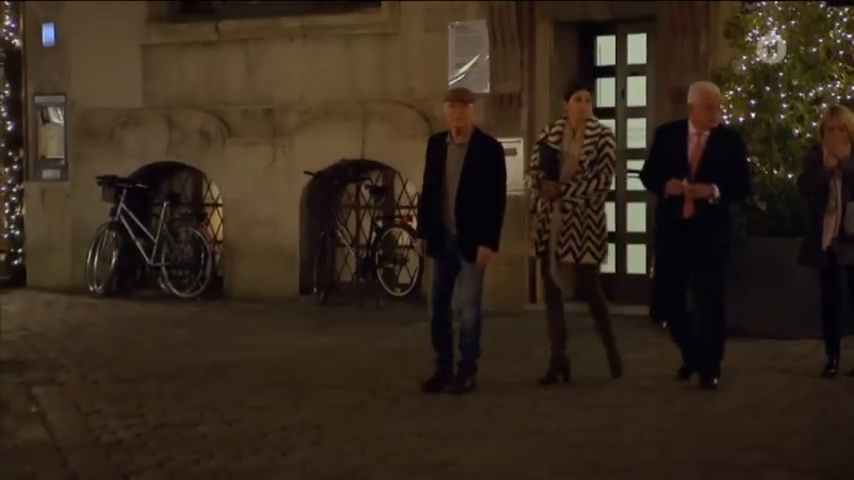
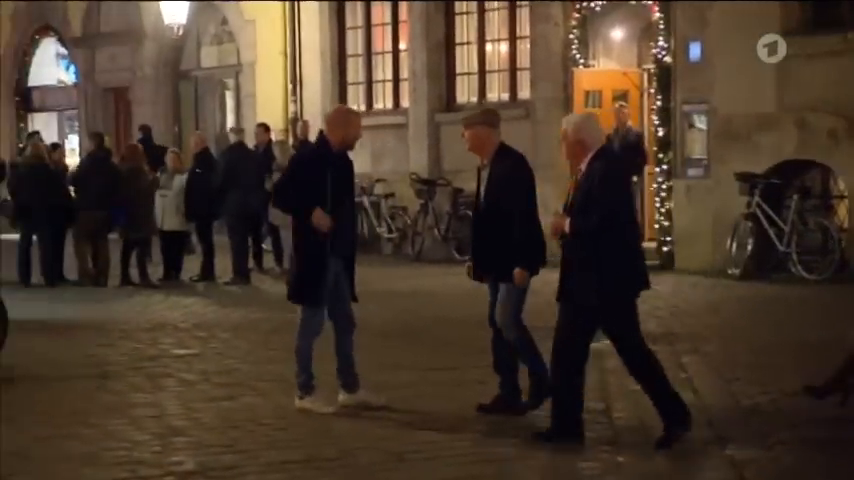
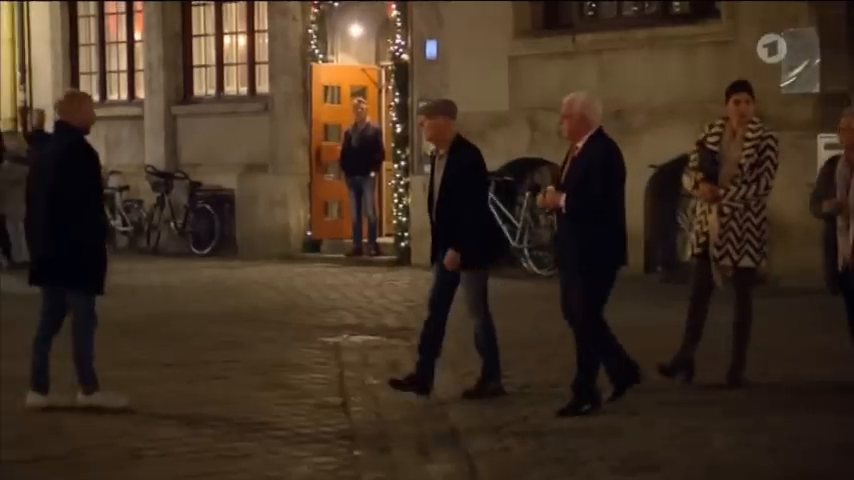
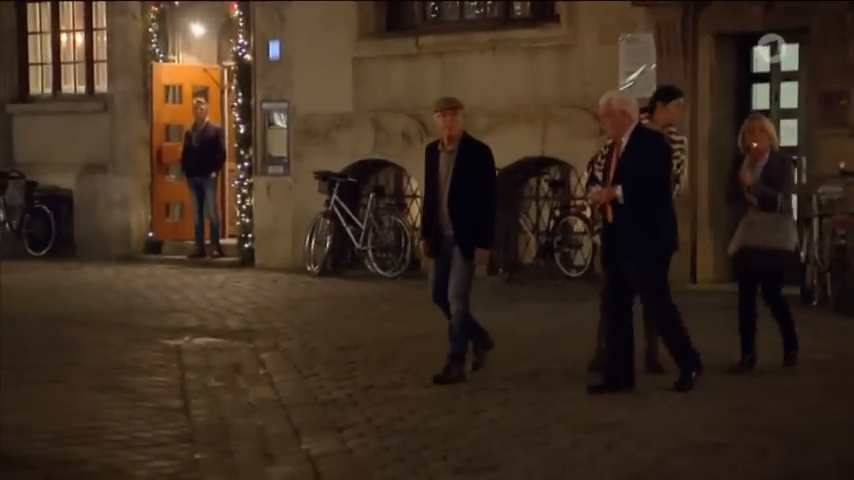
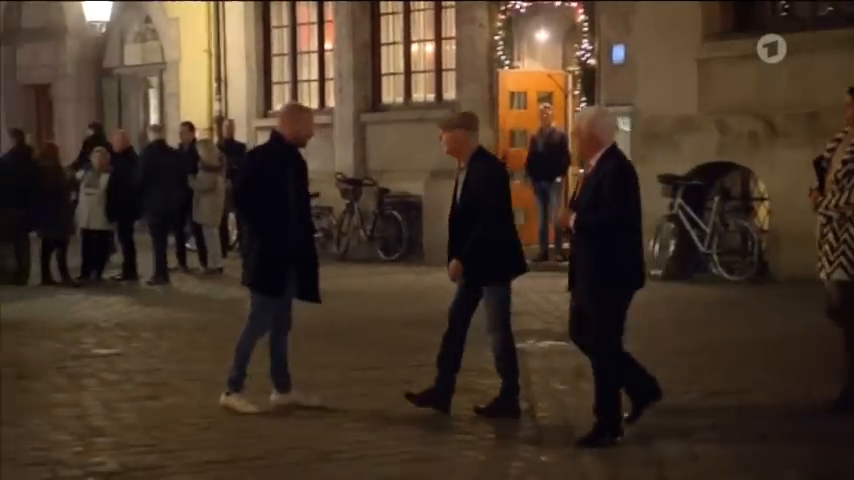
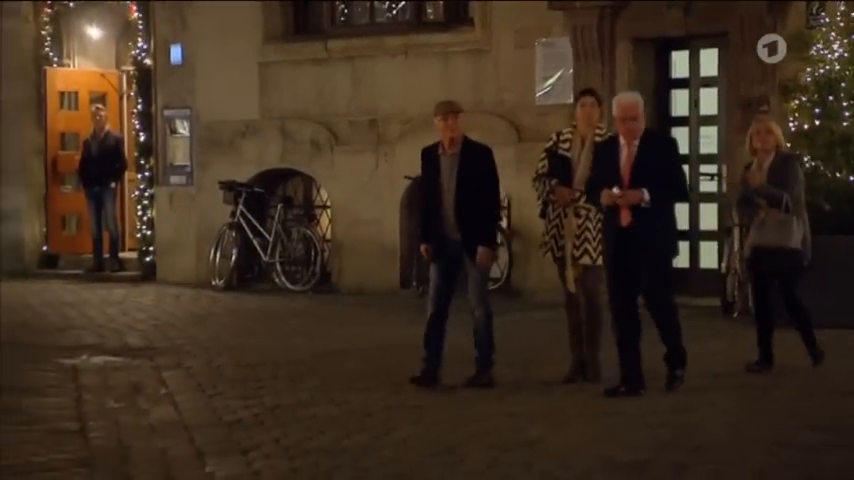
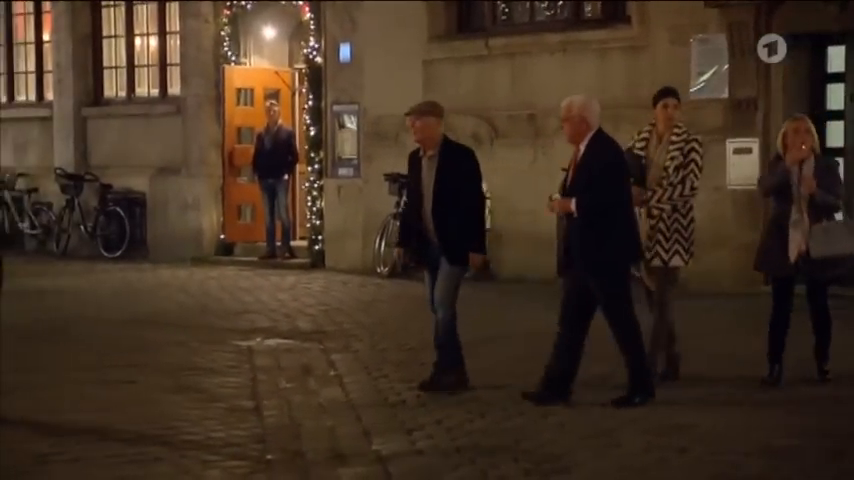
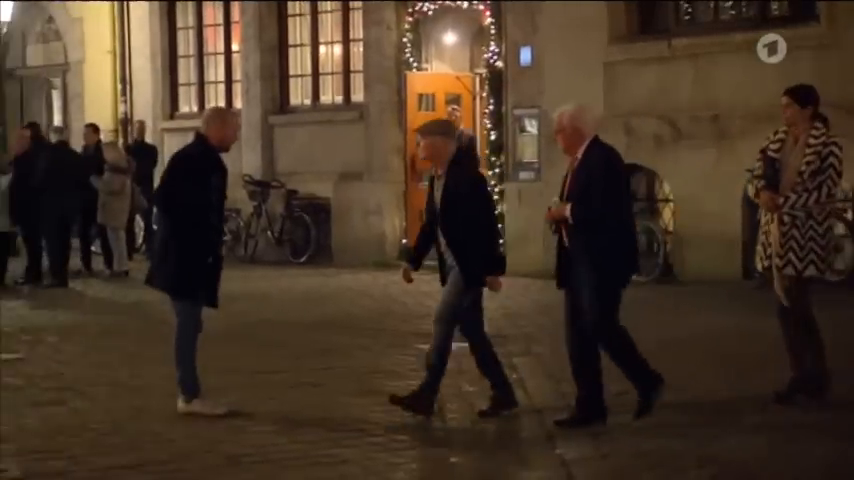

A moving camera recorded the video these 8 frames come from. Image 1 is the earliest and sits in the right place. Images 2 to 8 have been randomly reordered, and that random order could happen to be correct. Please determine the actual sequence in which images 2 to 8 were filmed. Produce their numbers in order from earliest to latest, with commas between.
6, 4, 7, 3, 8, 5, 2
